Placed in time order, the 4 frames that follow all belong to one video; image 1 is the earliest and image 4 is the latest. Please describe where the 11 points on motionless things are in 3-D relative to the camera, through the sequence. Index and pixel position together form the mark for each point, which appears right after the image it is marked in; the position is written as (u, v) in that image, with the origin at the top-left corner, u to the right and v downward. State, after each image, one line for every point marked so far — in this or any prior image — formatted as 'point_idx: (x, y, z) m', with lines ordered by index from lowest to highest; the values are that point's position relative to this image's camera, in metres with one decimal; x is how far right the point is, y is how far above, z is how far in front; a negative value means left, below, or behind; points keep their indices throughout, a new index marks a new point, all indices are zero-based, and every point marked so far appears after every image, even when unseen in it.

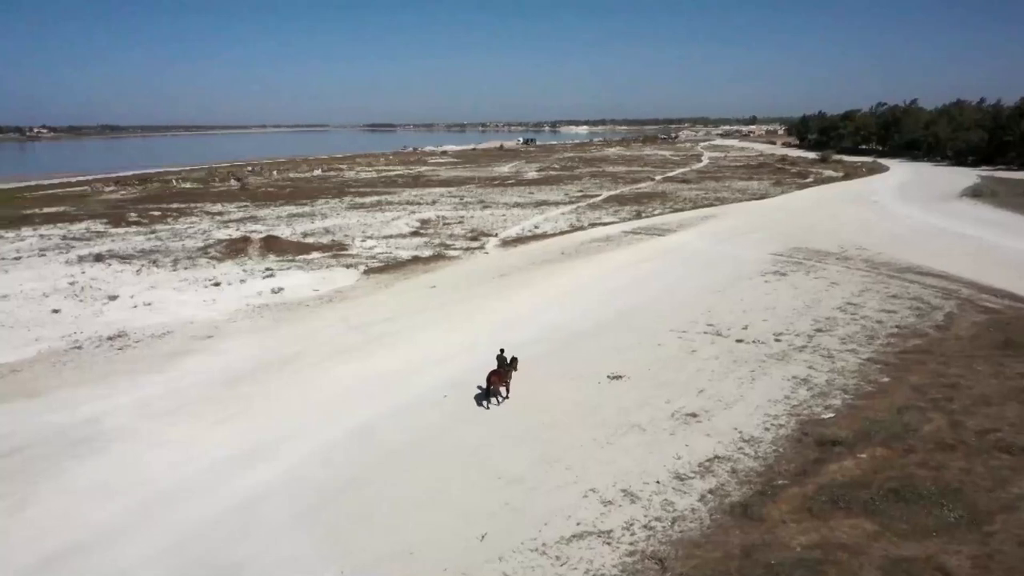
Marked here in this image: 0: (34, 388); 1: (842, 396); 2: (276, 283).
0: (-7.1, -1.5, +11.8) m
1: (+4.3, -1.4, +10.5) m
2: (-5.8, +0.1, +19.5) m
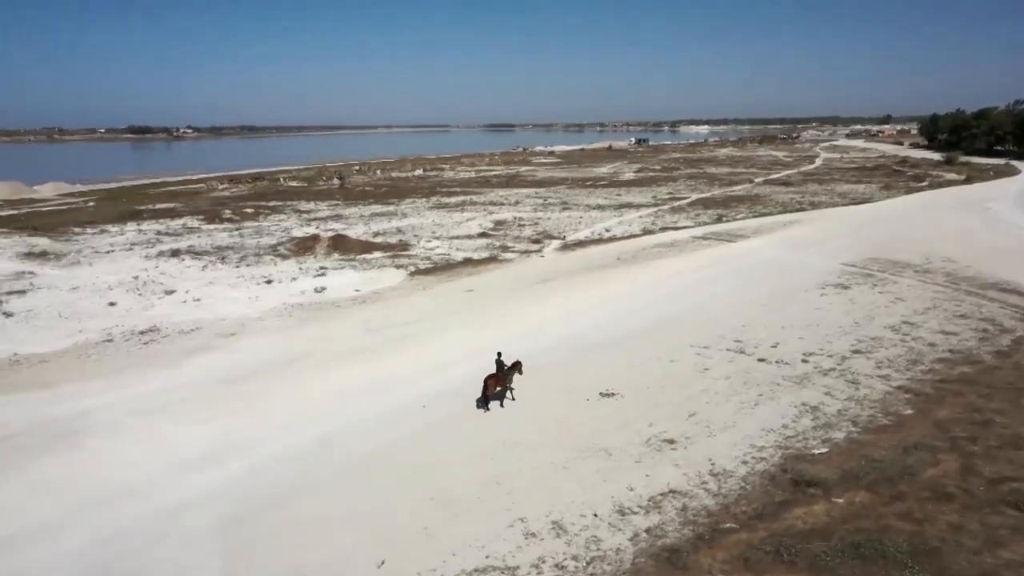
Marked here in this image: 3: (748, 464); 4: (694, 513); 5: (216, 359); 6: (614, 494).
0: (-7.2, -1.4, +12.3) m
1: (+3.9, -1.7, +9.4) m
2: (-4.7, +0.1, +19.7) m
3: (+2.5, -1.9, +8.4) m
4: (+1.7, -2.1, +7.4) m
5: (-4.9, -1.2, +13.3) m
6: (+1.0, -2.0, +7.8) m
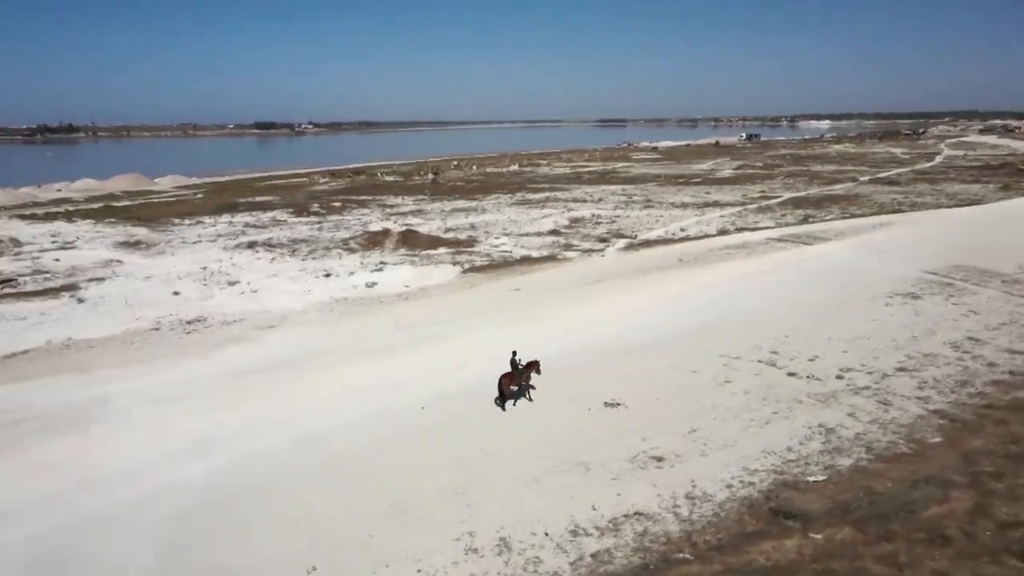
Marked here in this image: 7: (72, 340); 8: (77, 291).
0: (-6.9, -1.3, +13.0) m
1: (+3.7, -1.8, +8.6) m
2: (-3.4, +0.3, +20.0) m
3: (+2.1, -2.0, +7.8) m
4: (+1.2, -2.2, +6.9) m
5: (-4.5, -1.1, +13.6) m
6: (+0.6, -2.1, +7.4) m
7: (-7.9, -0.9, +14.4) m
8: (-10.4, -0.1, +19.2) m
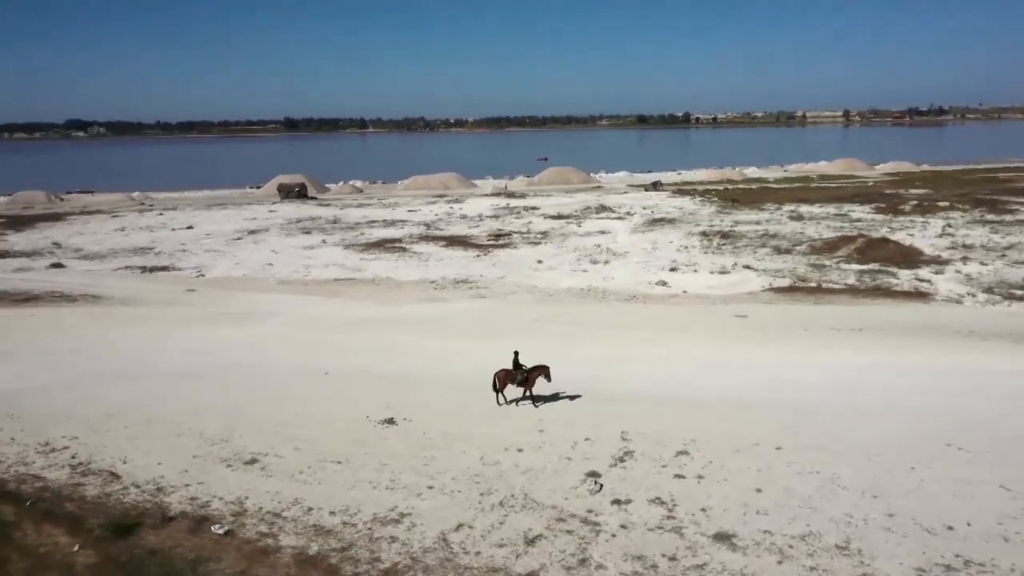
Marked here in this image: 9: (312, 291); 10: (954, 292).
0: (-3.7, -0.1, +18.0) m
1: (-1.7, -2.2, +6.8) m
2: (+4.3, +0.2, +18.8) m
3: (-3.2, -2.1, +7.7) m
4: (-4.5, -2.0, +8.0) m
5: (-1.8, -0.4, +16.4) m
6: (-4.4, -1.9, +8.8) m
7: (-3.0, +0.2, +19.6) m
8: (-0.2, +1.2, +24.2) m
9: (-4.6, -0.1, +18.5) m
10: (+9.4, -0.1, +16.7) m
